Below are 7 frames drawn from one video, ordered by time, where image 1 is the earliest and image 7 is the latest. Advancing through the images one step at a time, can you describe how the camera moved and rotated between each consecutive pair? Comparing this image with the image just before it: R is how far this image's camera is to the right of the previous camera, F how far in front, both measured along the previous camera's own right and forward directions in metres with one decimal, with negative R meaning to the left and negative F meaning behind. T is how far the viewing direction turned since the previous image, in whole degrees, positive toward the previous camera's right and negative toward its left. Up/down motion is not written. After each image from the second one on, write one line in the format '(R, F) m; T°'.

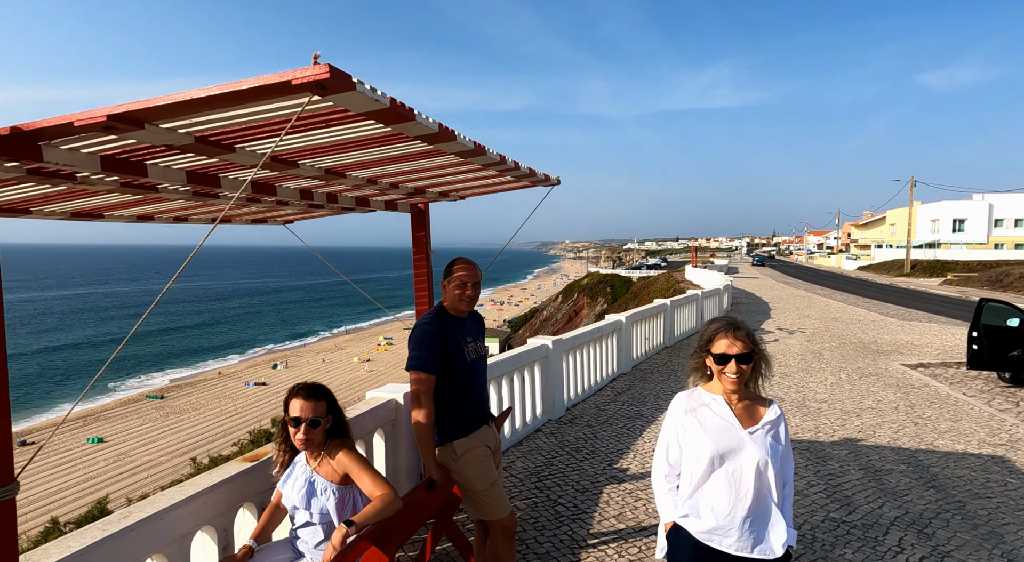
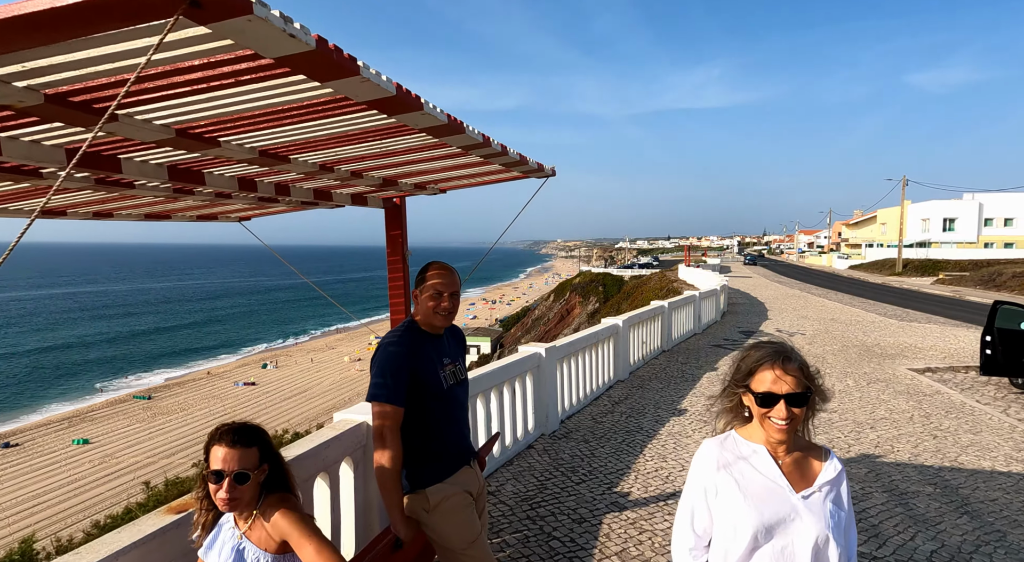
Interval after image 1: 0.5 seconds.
(0.0, +0.5) m; +1°
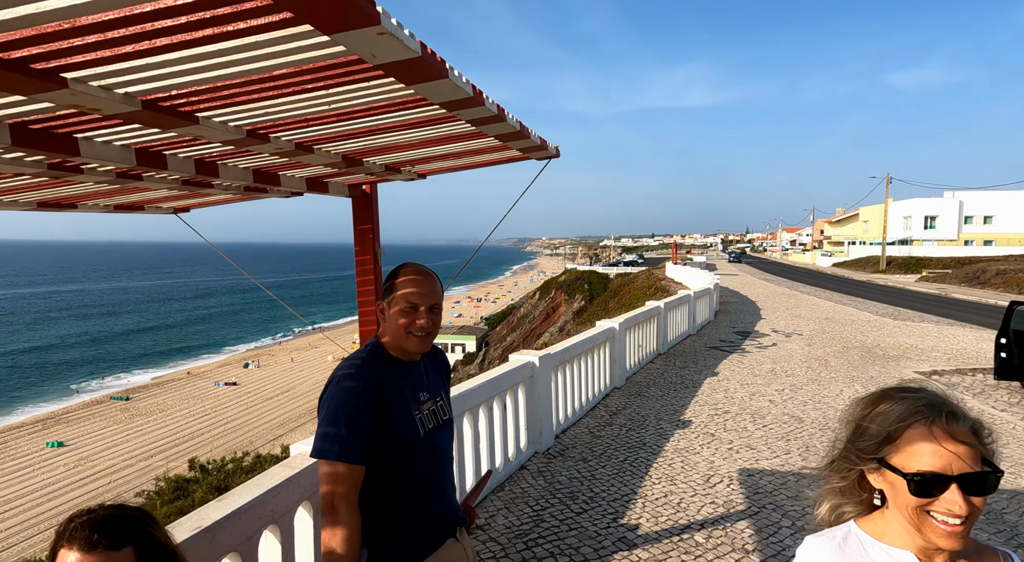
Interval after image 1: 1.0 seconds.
(0.0, +0.6) m; +1°
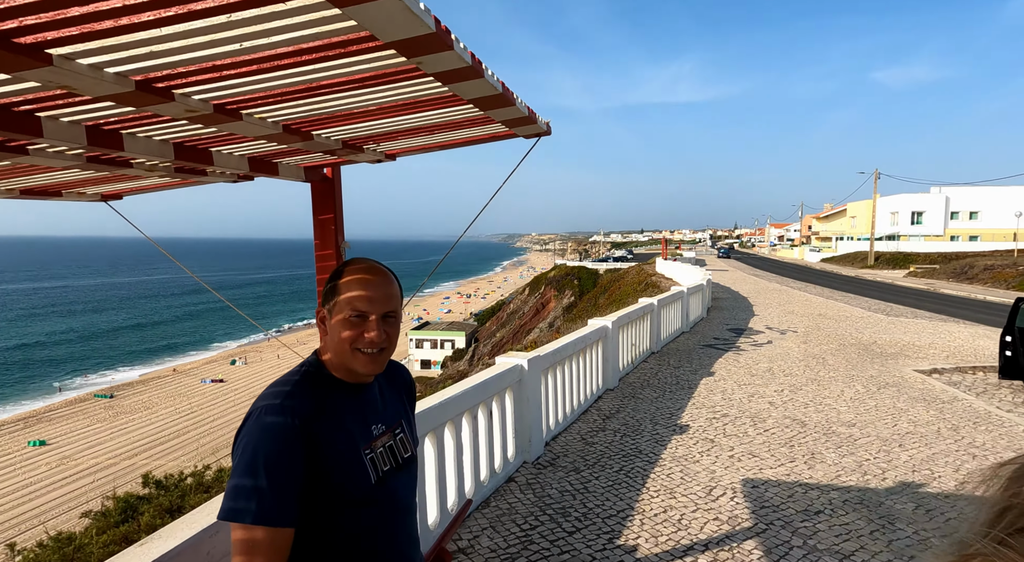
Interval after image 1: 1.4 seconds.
(0.0, +0.4) m; +1°
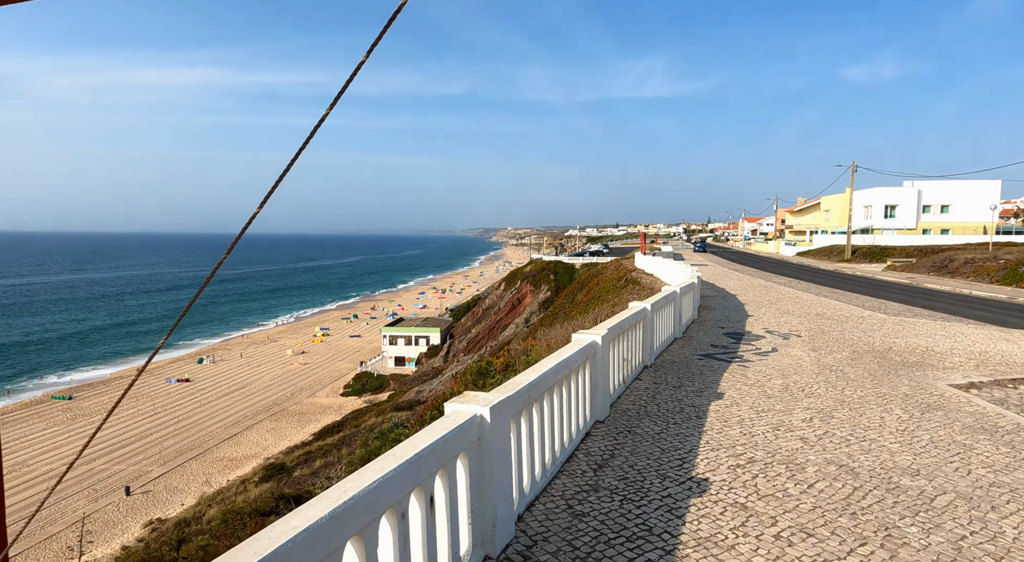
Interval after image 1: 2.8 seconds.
(+0.1, +1.5) m; +2°
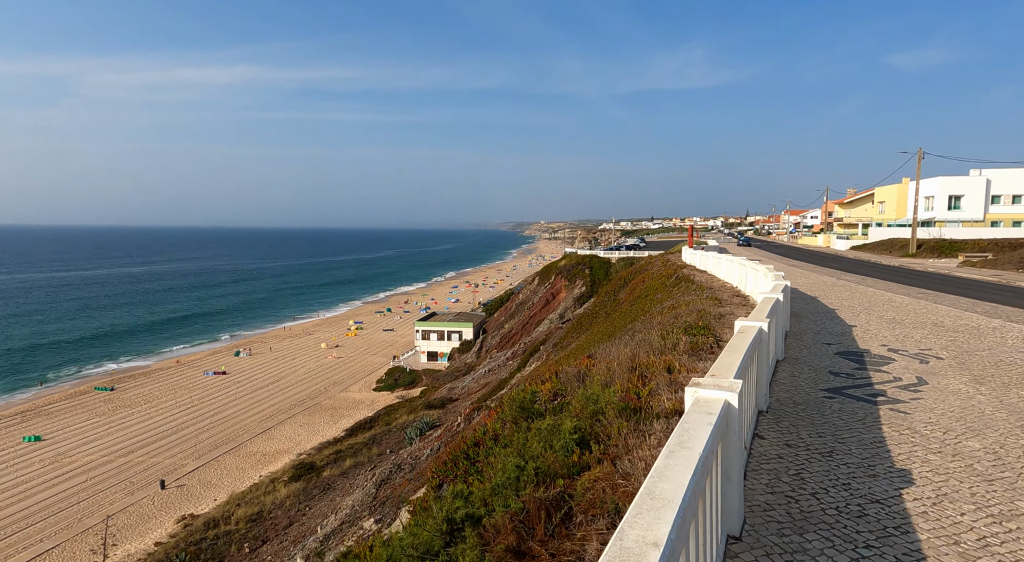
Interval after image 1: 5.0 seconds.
(-0.2, +2.4) m; -3°
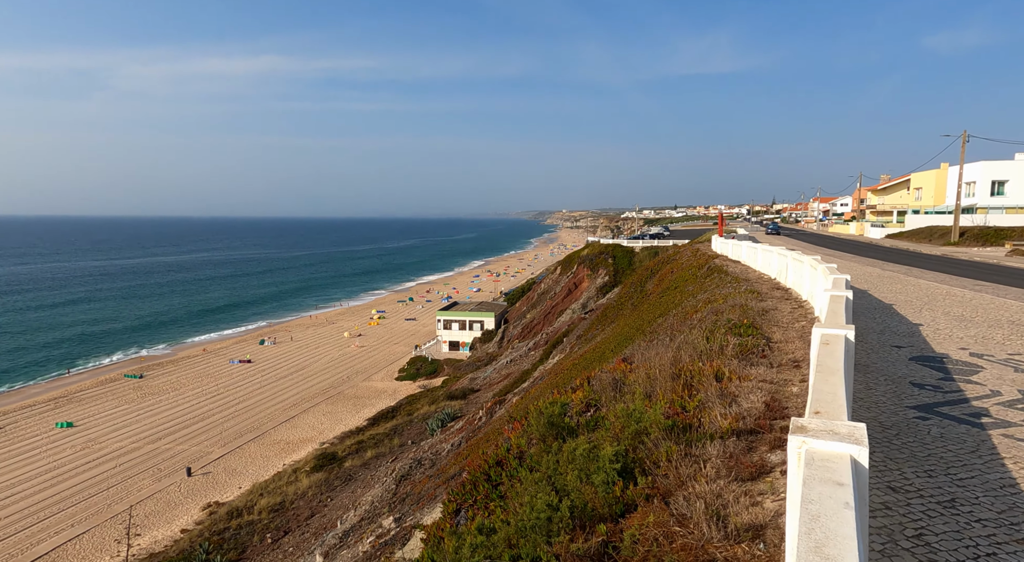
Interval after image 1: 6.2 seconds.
(-0.1, +1.0) m; -2°
